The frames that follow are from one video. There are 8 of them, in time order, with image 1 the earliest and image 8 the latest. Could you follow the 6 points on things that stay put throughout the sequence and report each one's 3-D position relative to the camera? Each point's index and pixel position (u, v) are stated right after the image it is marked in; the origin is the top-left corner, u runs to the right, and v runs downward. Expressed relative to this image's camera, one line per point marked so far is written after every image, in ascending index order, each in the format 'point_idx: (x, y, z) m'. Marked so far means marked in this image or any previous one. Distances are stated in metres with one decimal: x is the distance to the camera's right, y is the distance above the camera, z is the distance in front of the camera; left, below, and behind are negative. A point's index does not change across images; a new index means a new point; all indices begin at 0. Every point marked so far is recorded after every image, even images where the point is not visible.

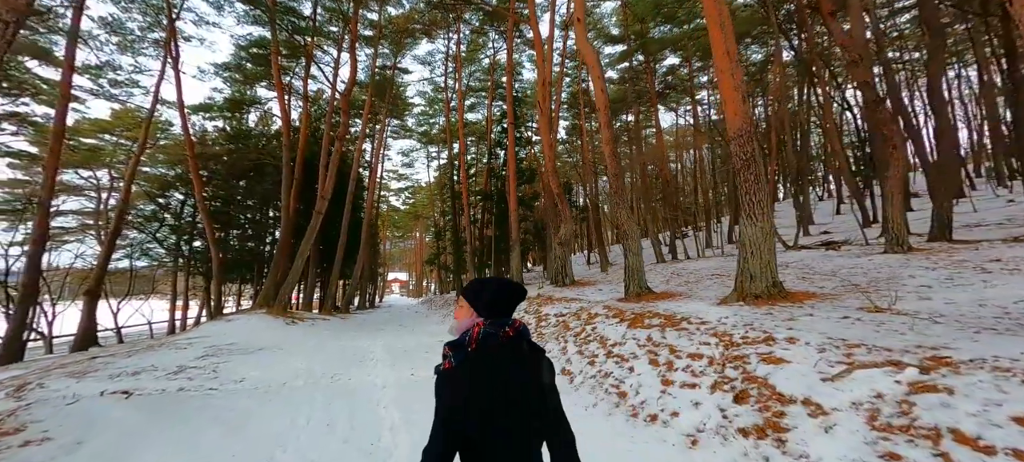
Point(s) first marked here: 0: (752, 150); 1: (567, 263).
0: (+3.6, +1.2, +6.4) m
1: (+1.7, -1.0, +12.6) m
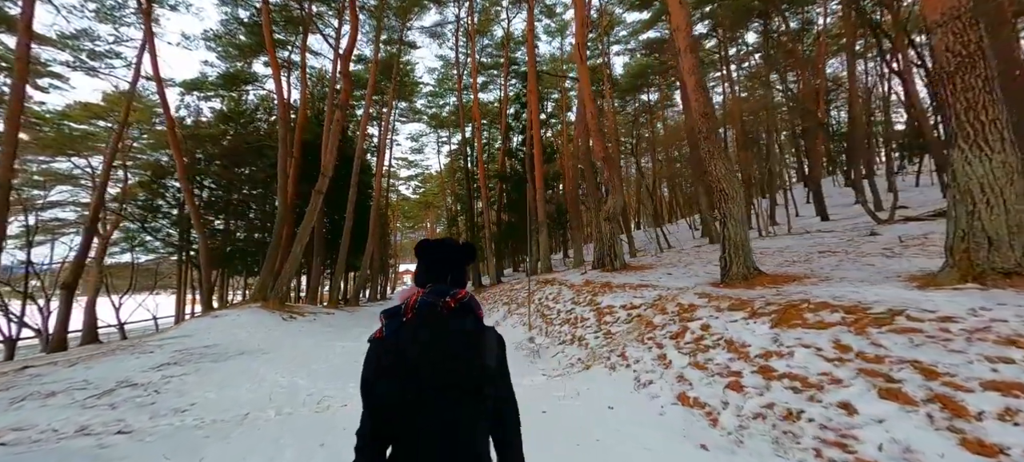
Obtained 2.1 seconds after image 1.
0: (+4.4, +1.8, +4.0) m
1: (+2.6, -0.3, +10.3) m
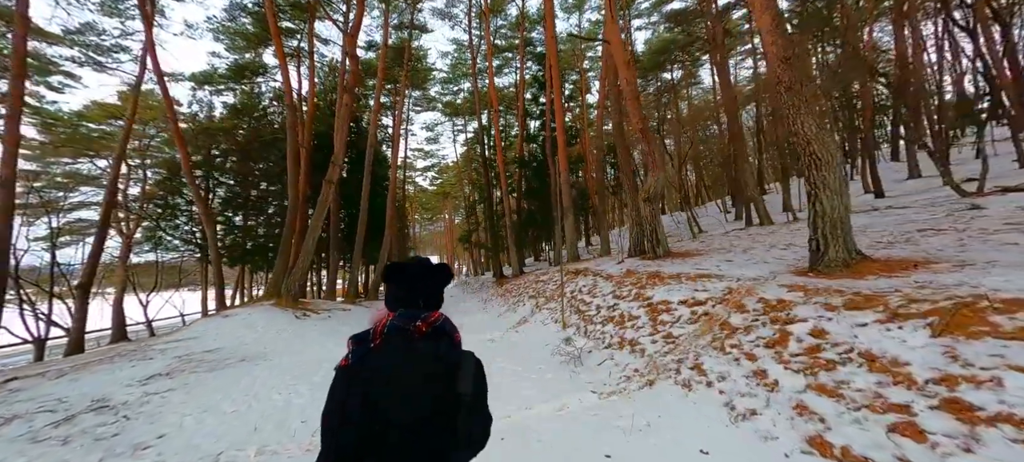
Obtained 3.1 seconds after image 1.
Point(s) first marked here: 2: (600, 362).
0: (+4.6, +2.1, +2.6) m
1: (+3.2, +0.1, +9.0) m
2: (+1.1, -1.6, +5.2) m
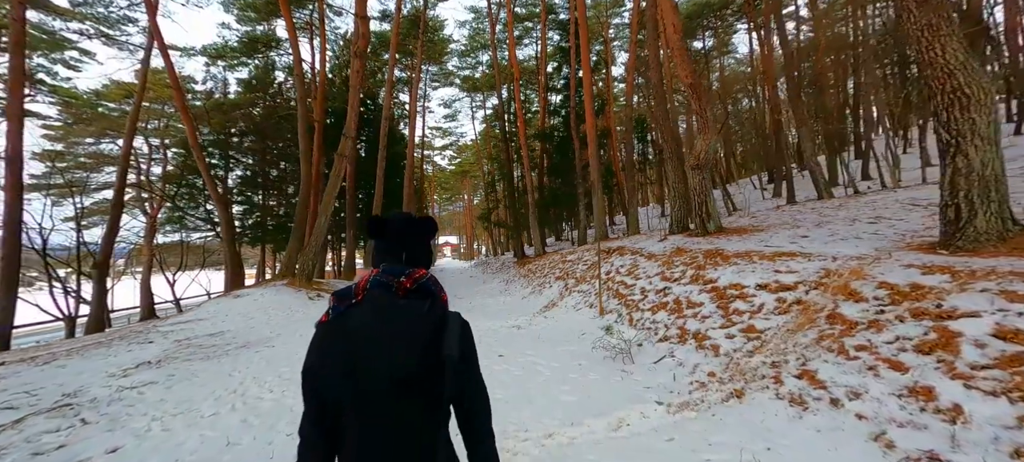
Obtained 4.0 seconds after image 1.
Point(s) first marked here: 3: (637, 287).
0: (+4.9, +2.3, +1.3) m
1: (+3.7, +0.6, +7.8) m
2: (+1.5, -1.3, +4.2) m
3: (+1.9, -0.8, +6.3) m
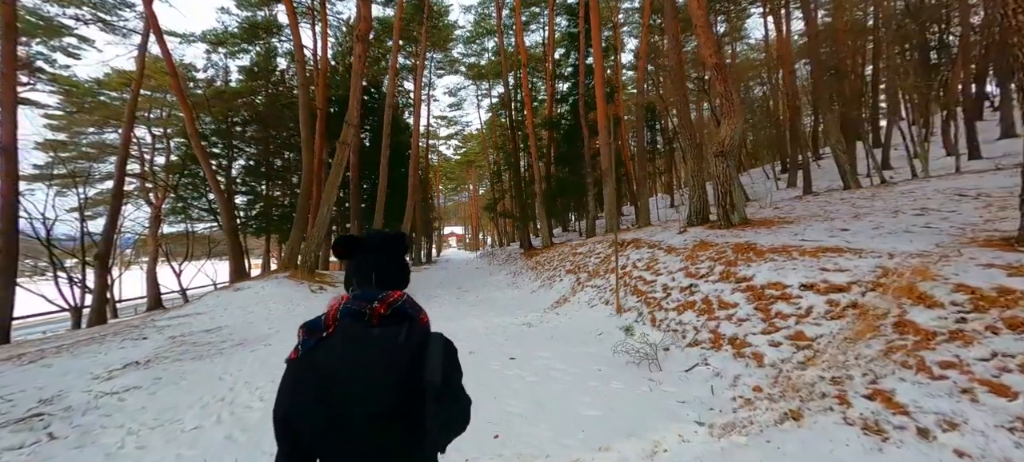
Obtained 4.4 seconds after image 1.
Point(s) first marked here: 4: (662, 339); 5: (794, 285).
0: (+5.0, +2.3, +0.7) m
1: (+3.9, +0.7, +7.3) m
2: (+1.6, -1.2, +3.8) m
3: (+2.0, -0.7, +5.8) m
4: (+1.6, -1.2, +4.5) m
5: (+2.6, -0.5, +4.0) m
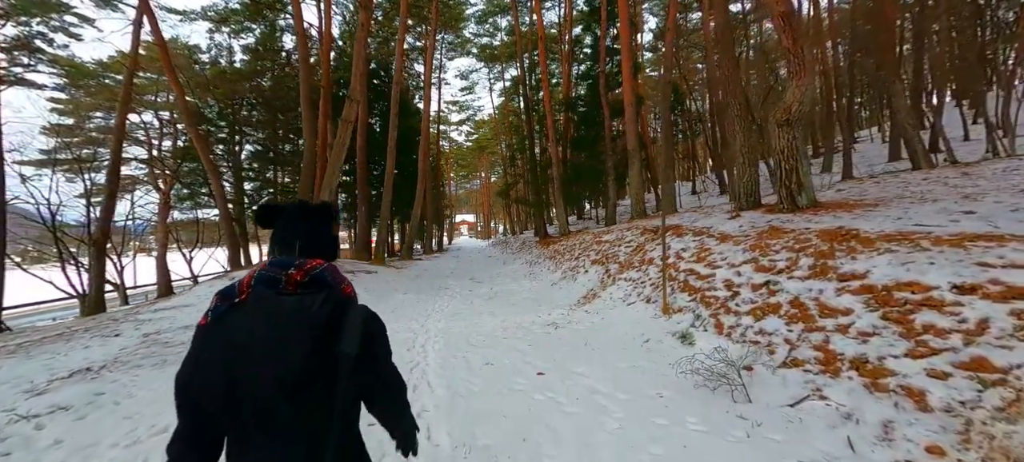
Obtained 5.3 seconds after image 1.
0: (+5.1, +2.3, -0.5) m
1: (+4.2, +0.9, +6.1) m
2: (+1.8, -1.1, +2.7) m
3: (+2.3, -0.5, +4.7) m
4: (+1.8, -1.0, +3.4) m
5: (+2.9, -0.4, +2.8) m
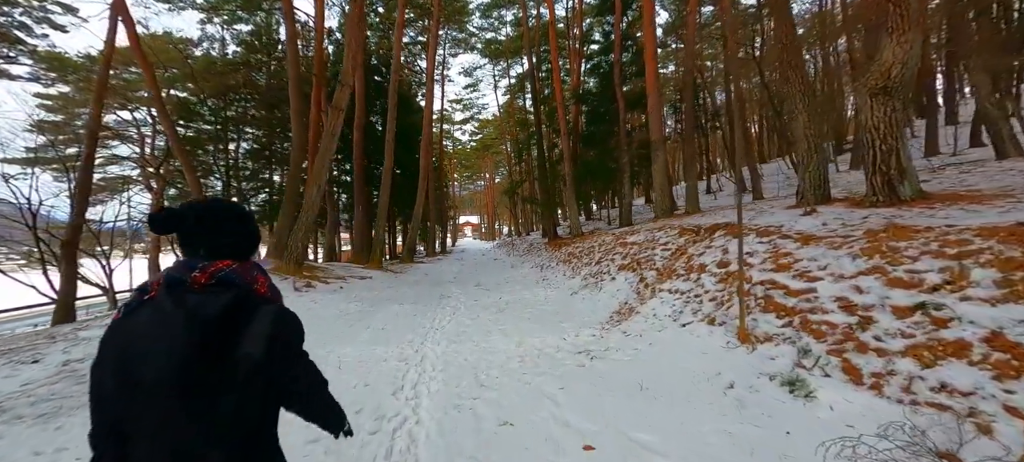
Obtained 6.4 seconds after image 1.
0: (+5.3, +2.4, -1.9) m
1: (+4.4, +0.9, +4.8) m
2: (+2.0, -1.1, +1.4) m
3: (+2.5, -0.5, +3.4) m
4: (+2.0, -1.0, +2.1) m
5: (+3.0, -0.4, +1.5) m
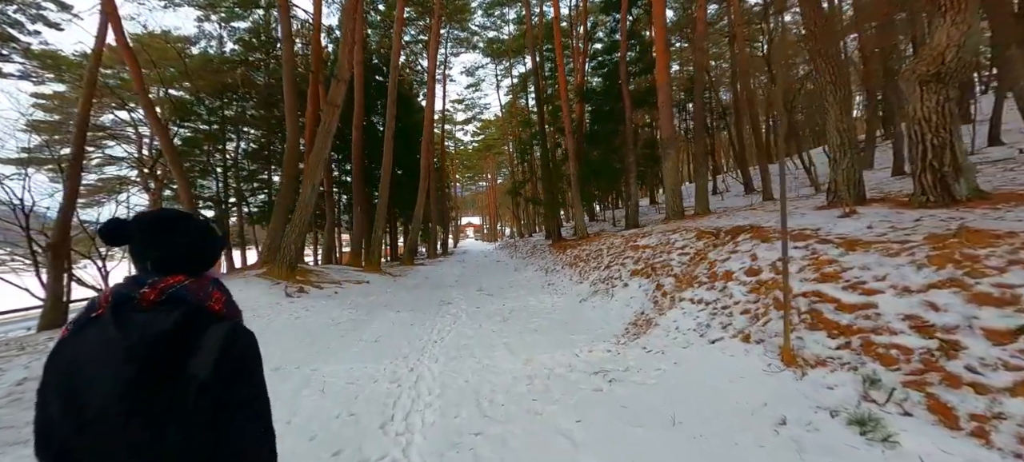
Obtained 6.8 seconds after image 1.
0: (+5.3, +2.3, -2.4) m
1: (+4.5, +0.9, +4.3) m
2: (+2.1, -1.1, +0.9) m
3: (+2.6, -0.6, +2.9) m
4: (+2.1, -1.0, +1.6) m
5: (+3.1, -0.4, +1.0) m
